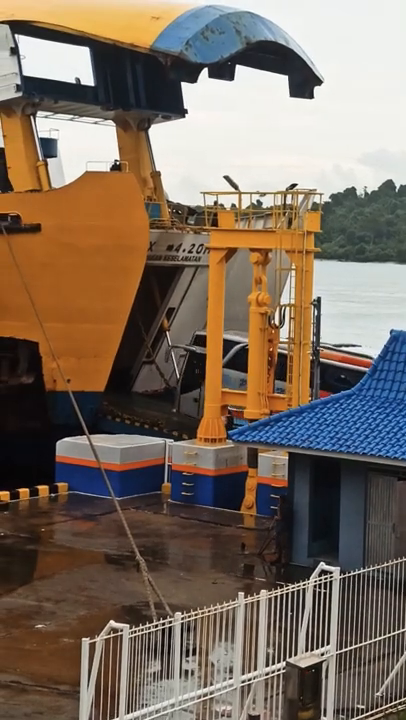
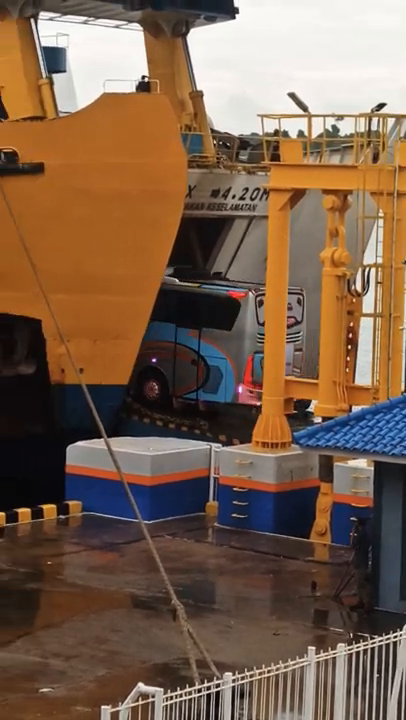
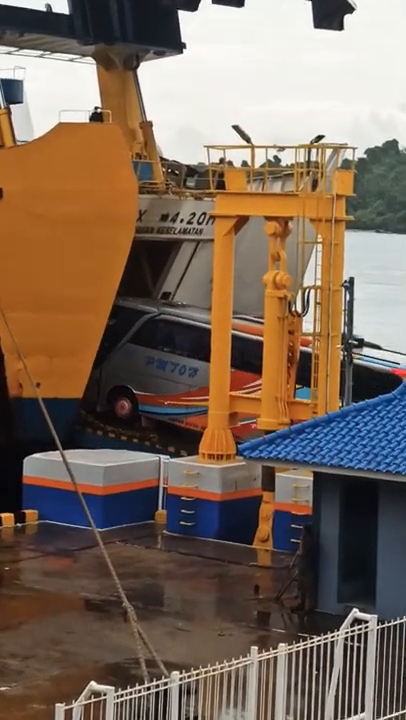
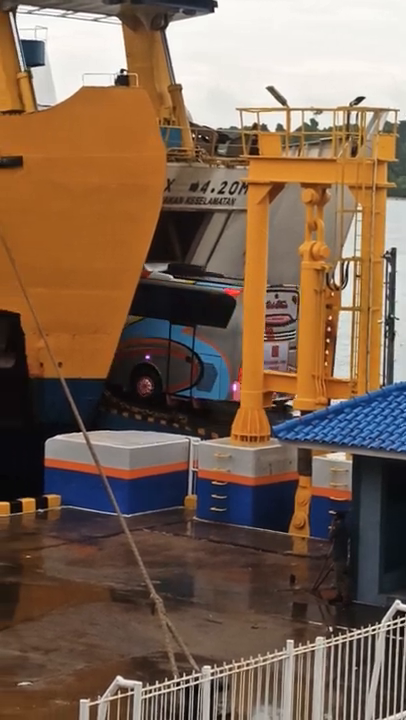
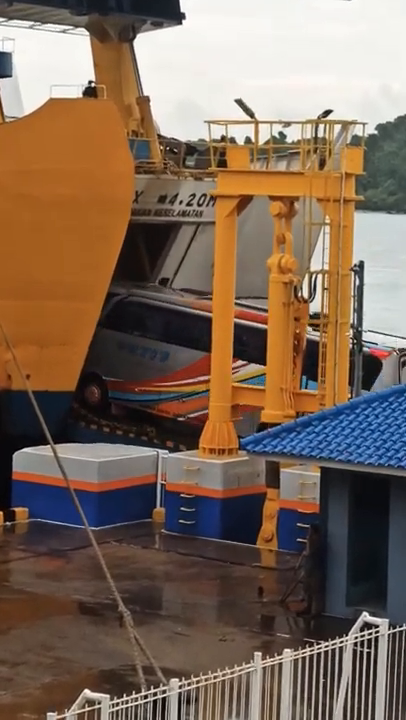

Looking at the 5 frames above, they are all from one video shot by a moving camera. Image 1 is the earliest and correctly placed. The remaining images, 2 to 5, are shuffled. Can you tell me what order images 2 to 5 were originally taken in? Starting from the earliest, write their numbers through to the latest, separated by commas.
3, 5, 4, 2
